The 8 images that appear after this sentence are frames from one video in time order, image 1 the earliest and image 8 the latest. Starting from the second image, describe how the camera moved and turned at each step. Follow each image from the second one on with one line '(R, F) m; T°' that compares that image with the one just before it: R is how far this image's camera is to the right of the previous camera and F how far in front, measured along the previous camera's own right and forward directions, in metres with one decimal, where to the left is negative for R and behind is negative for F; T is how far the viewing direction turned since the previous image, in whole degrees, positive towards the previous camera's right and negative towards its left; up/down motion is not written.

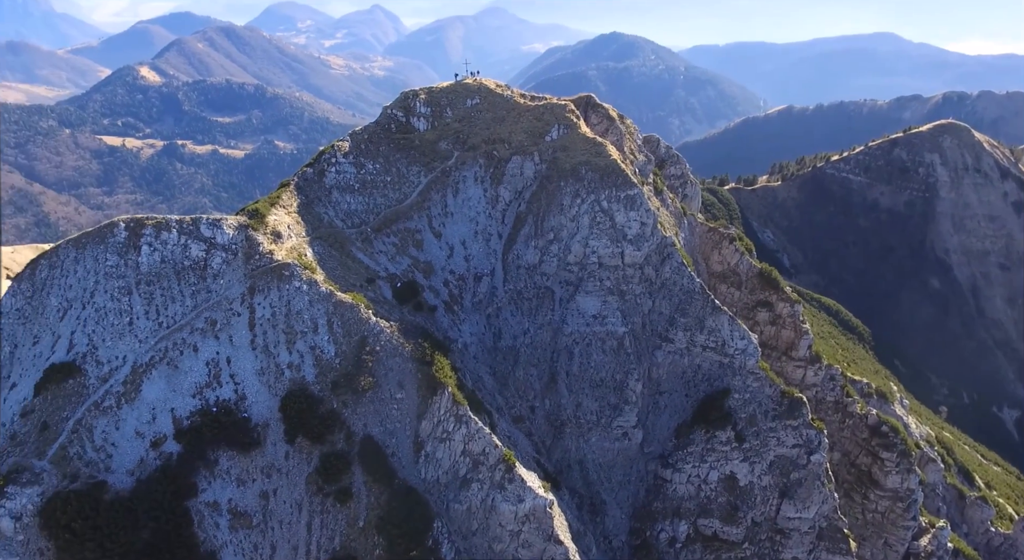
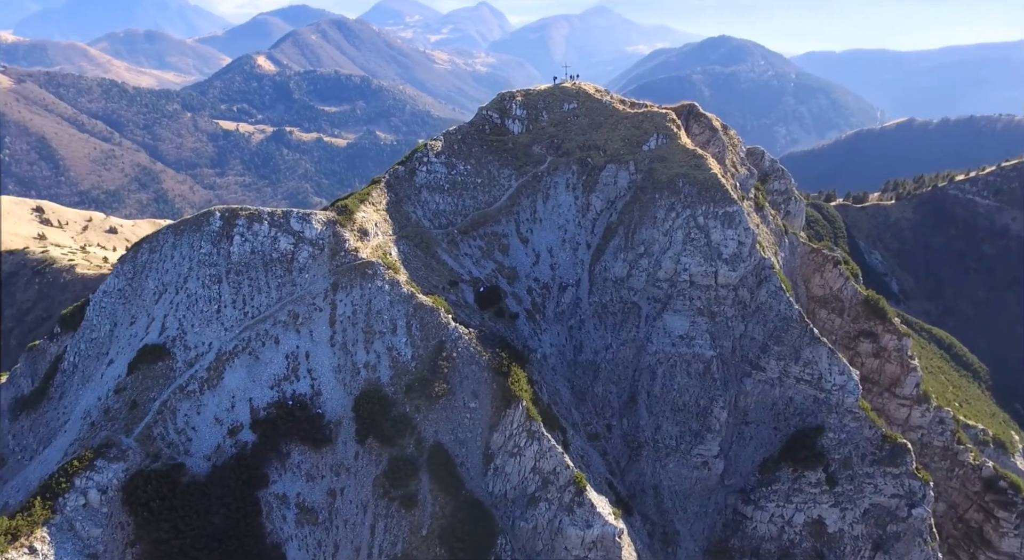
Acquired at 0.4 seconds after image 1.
(+0.4, +2.2) m; -7°
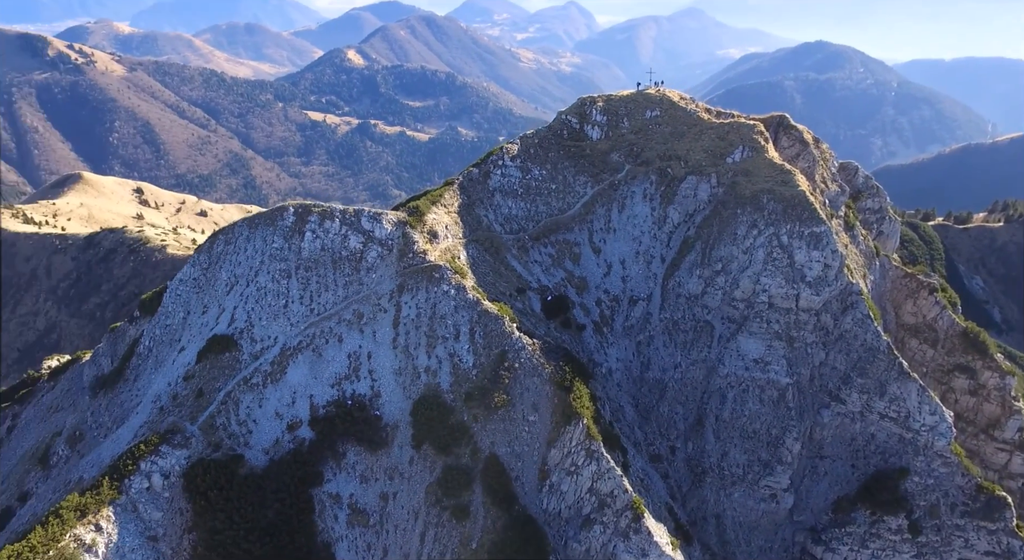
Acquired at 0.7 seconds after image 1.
(+0.4, +1.8) m; -6°
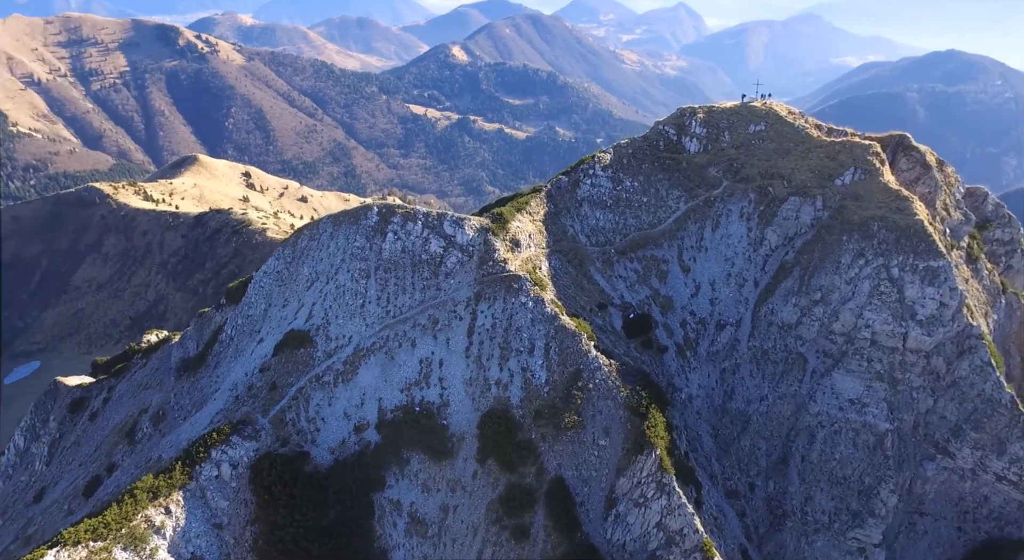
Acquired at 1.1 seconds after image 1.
(+0.6, +2.2) m; -7°
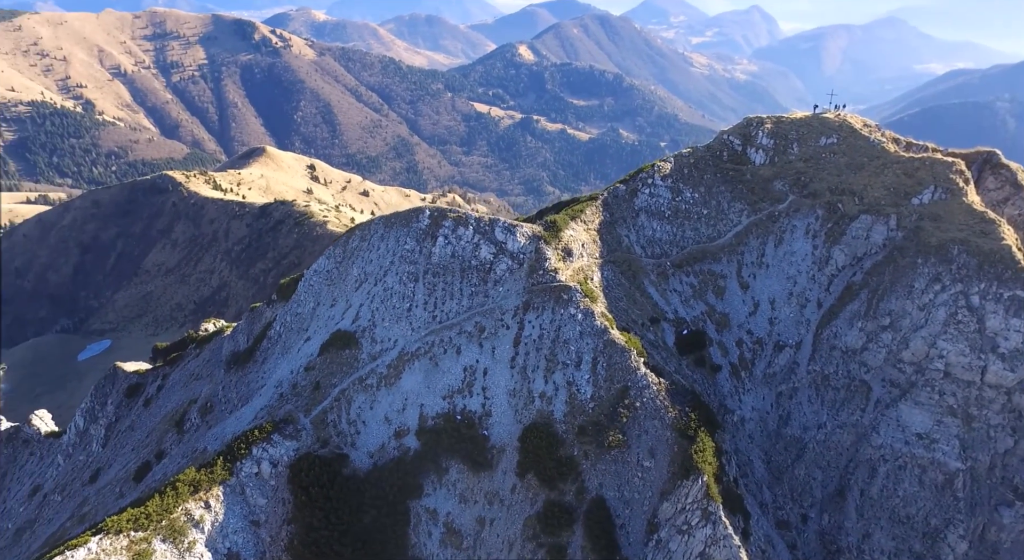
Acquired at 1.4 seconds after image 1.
(+0.5, +1.6) m; -4°
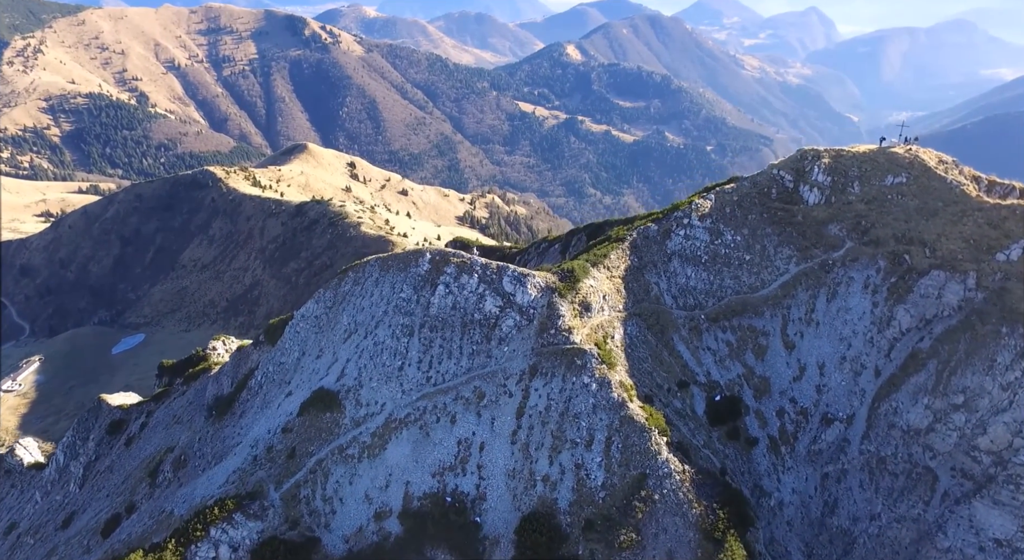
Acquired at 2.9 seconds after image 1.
(+2.4, +8.4) m; -3°
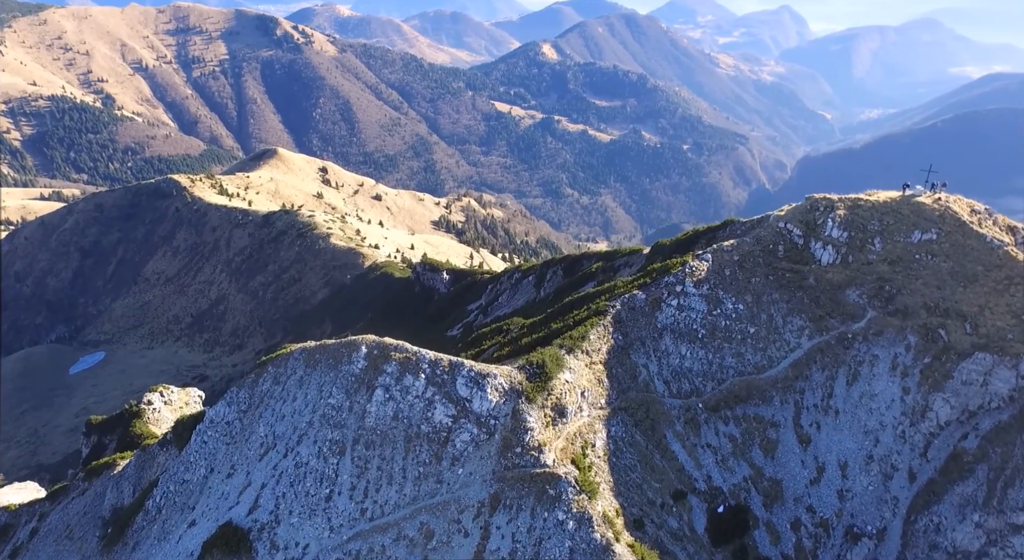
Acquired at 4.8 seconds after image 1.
(+1.5, +11.4) m; +2°
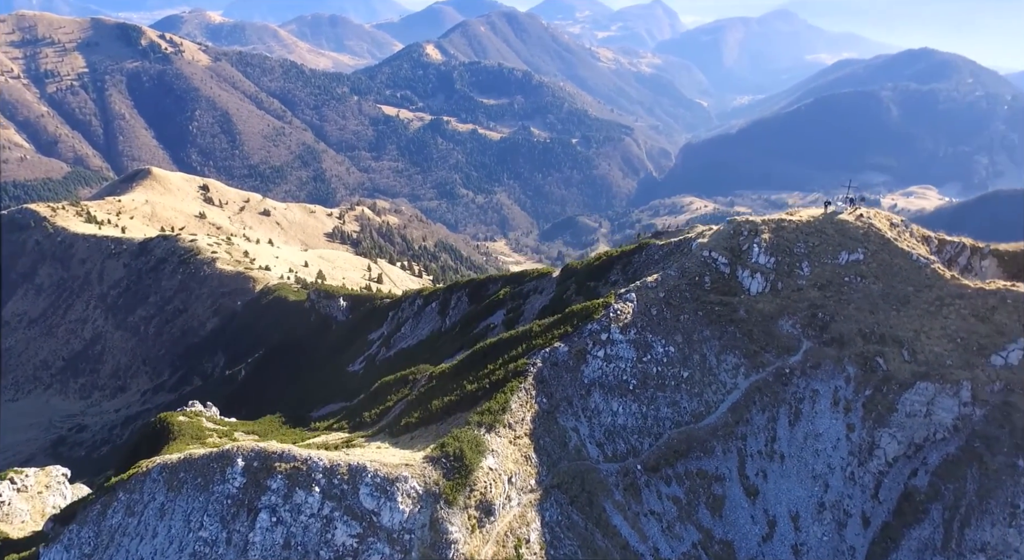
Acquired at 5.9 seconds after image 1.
(+0.2, +7.3) m; +8°
